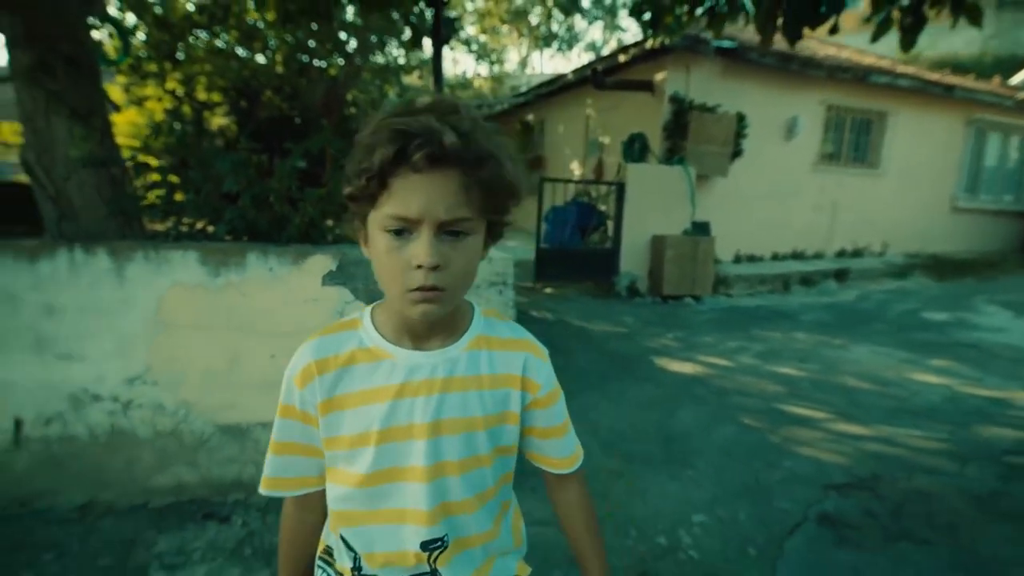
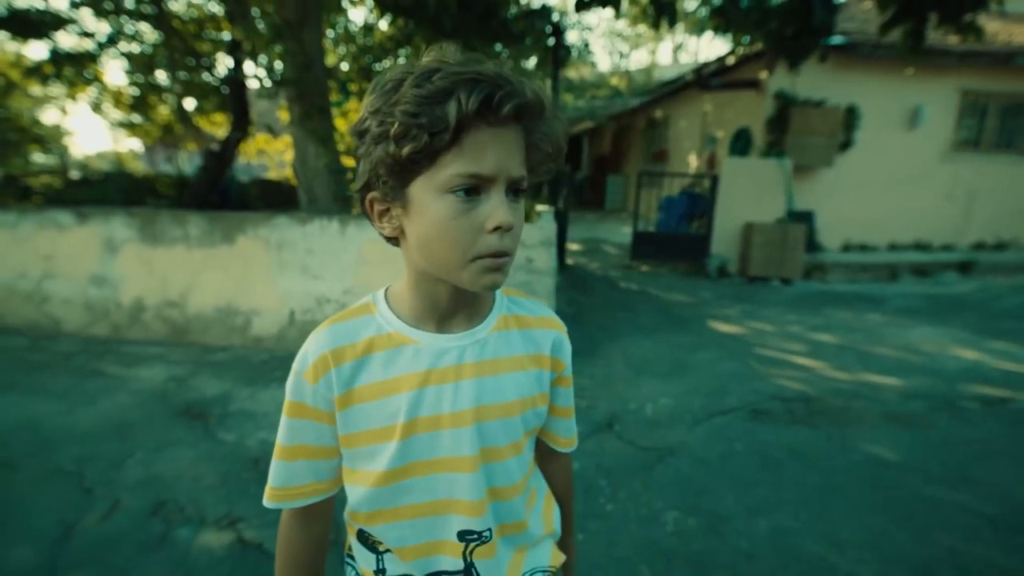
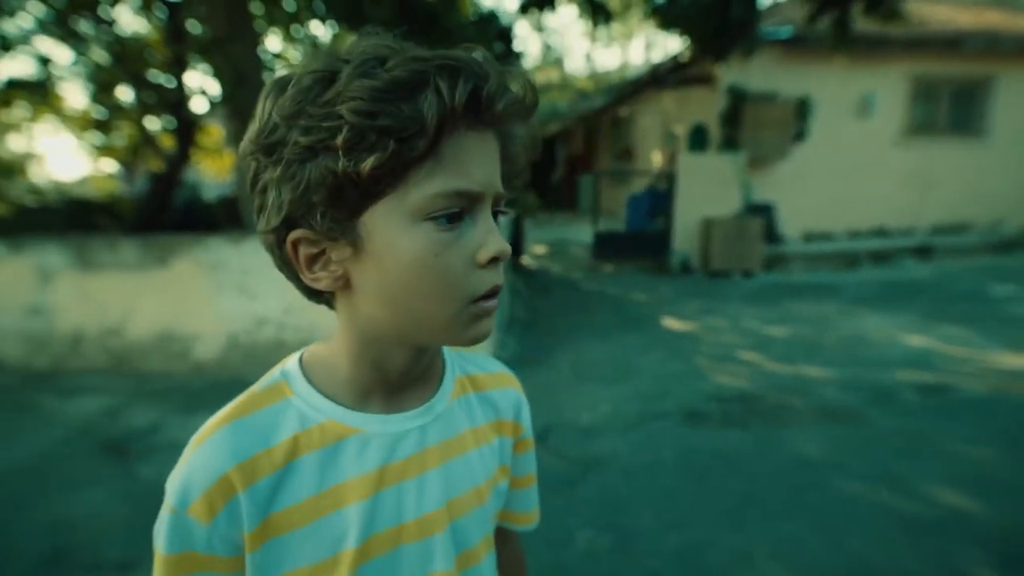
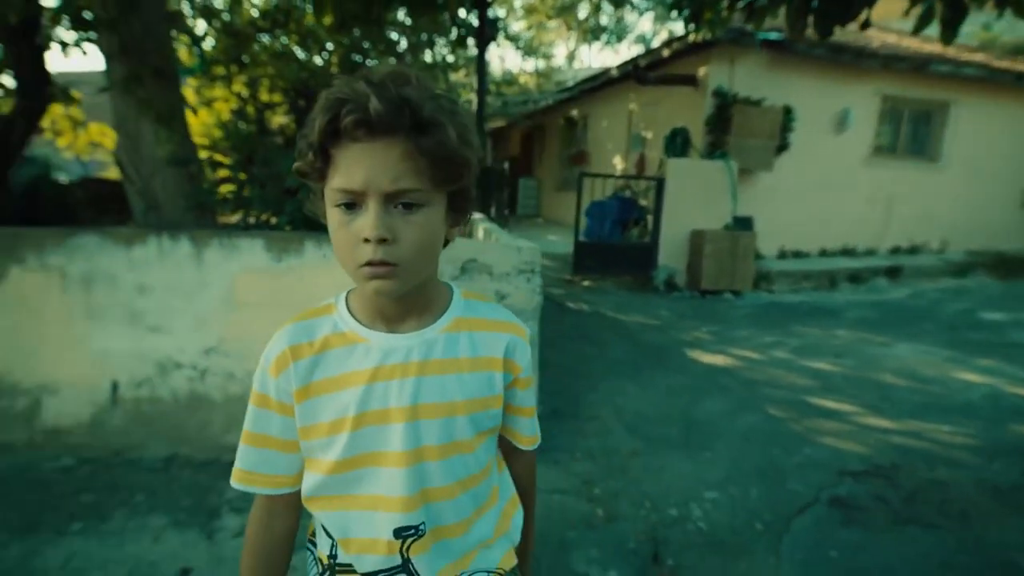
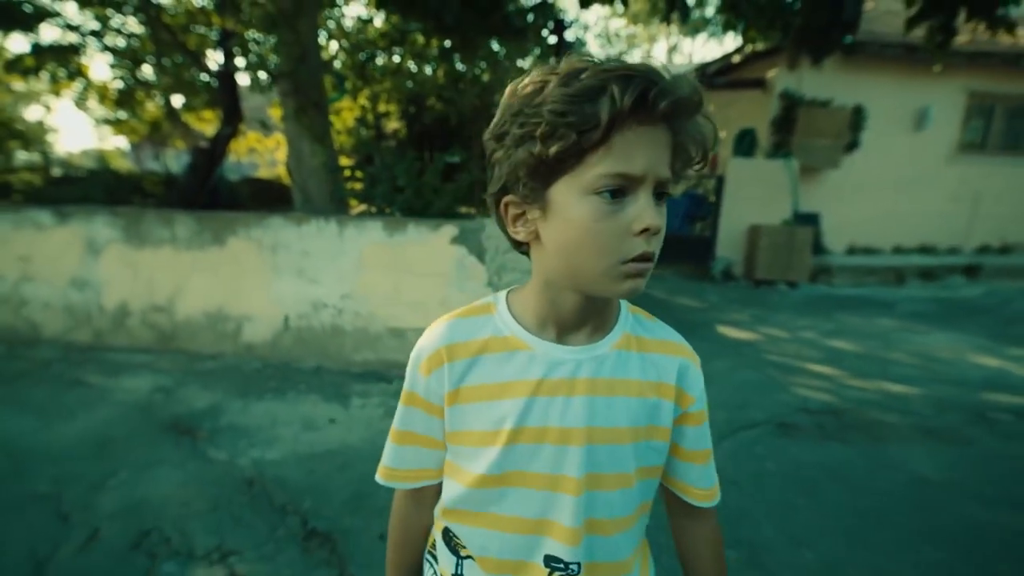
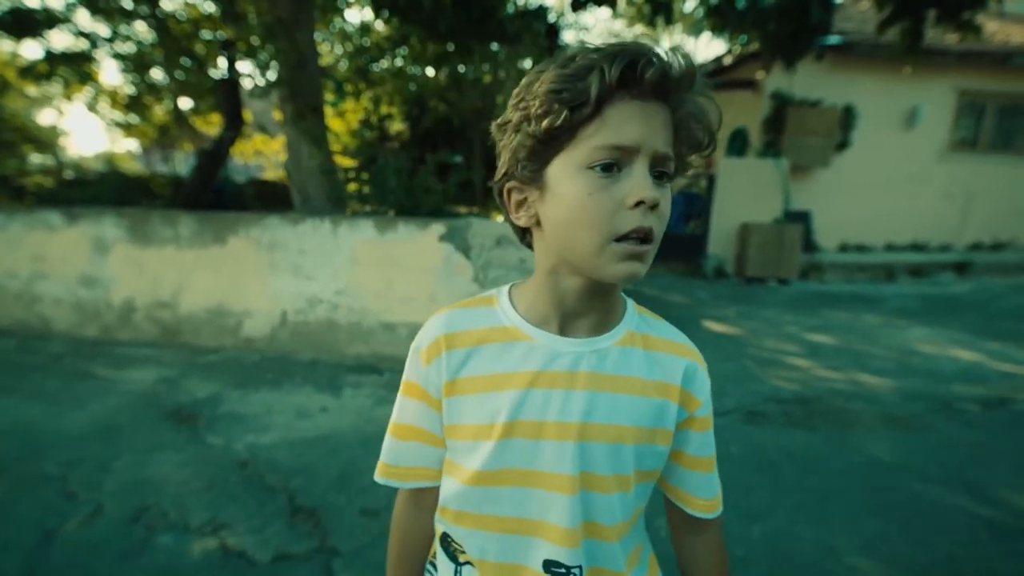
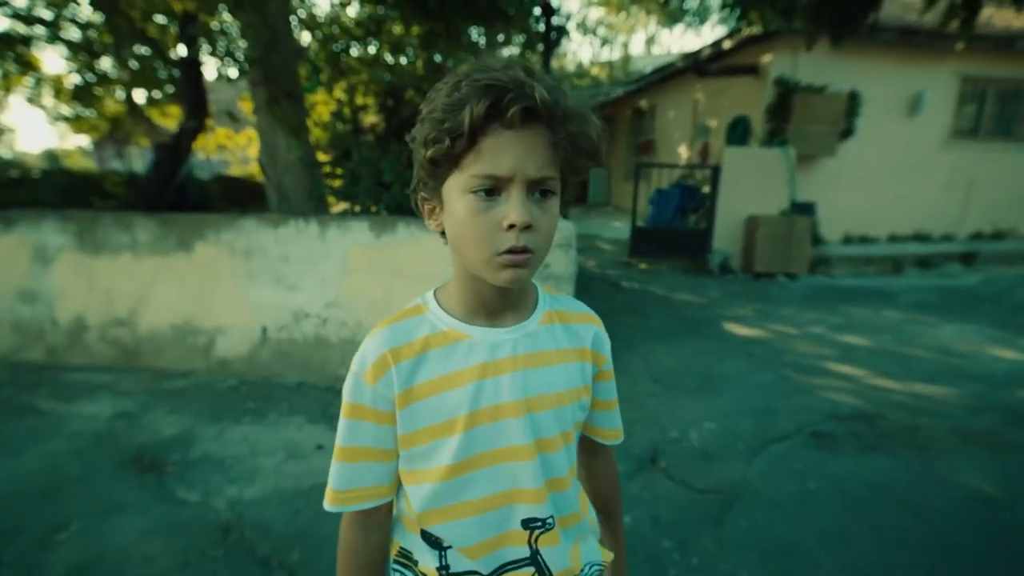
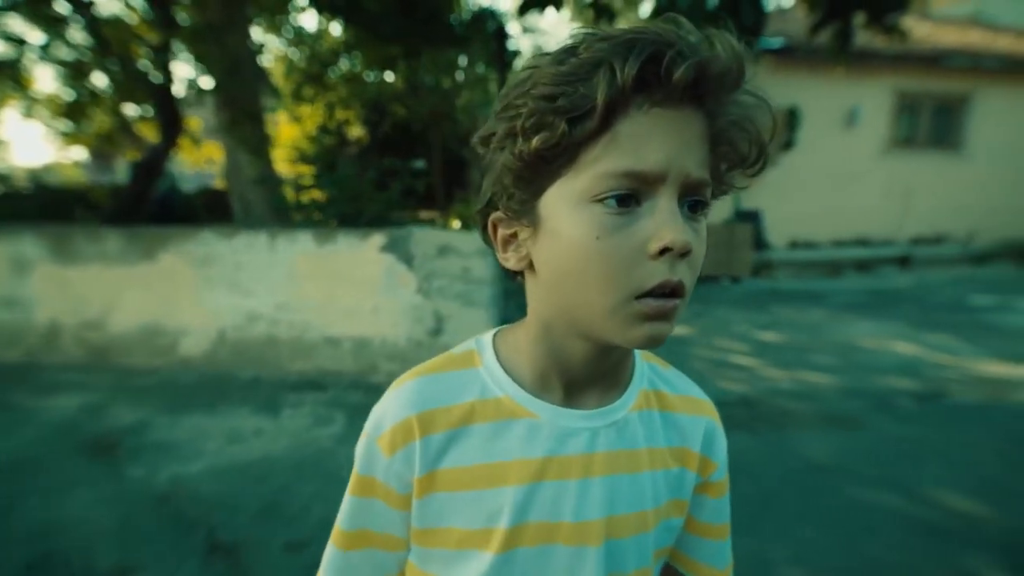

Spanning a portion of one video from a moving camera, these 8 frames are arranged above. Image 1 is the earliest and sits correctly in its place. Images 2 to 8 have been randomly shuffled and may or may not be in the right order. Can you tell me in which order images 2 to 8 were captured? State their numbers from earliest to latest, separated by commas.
4, 7, 5, 2, 6, 8, 3
